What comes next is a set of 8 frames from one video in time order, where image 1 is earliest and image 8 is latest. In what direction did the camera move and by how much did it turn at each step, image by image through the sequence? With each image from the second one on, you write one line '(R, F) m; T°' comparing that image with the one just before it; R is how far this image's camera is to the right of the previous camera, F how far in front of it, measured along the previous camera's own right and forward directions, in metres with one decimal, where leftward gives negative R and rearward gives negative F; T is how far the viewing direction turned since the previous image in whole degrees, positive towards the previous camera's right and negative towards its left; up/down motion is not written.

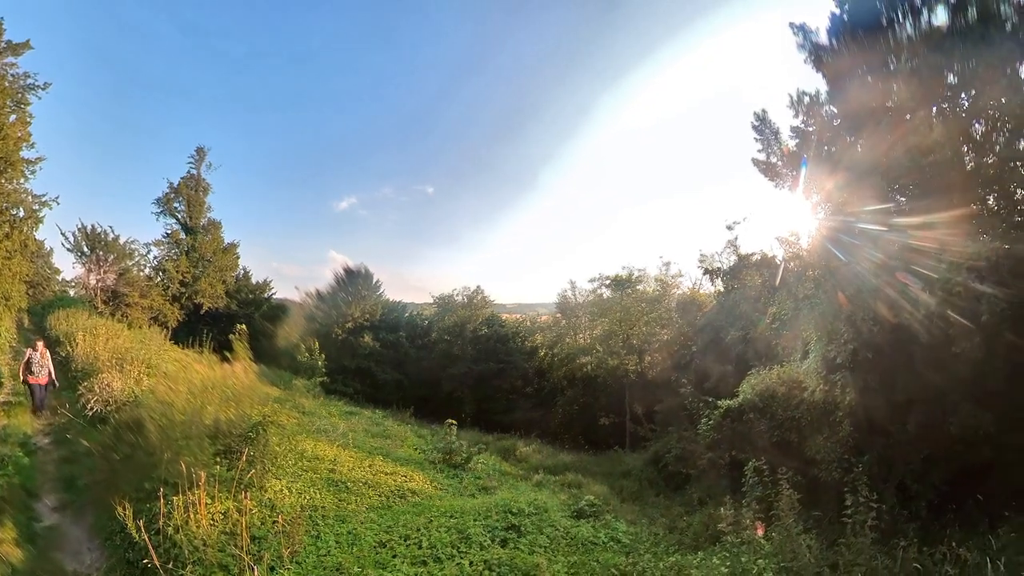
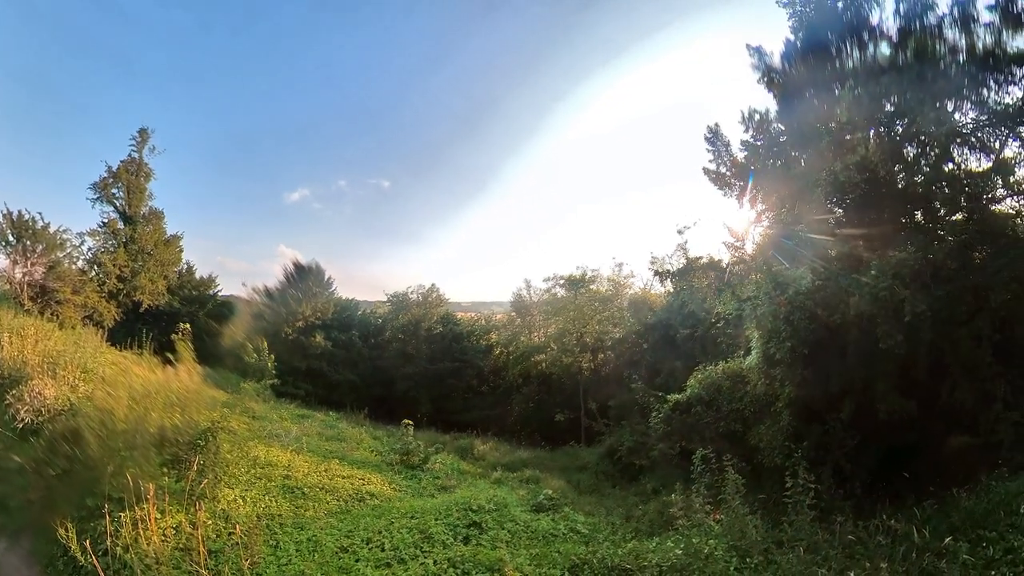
(-0.9, 0.0) m; +9°
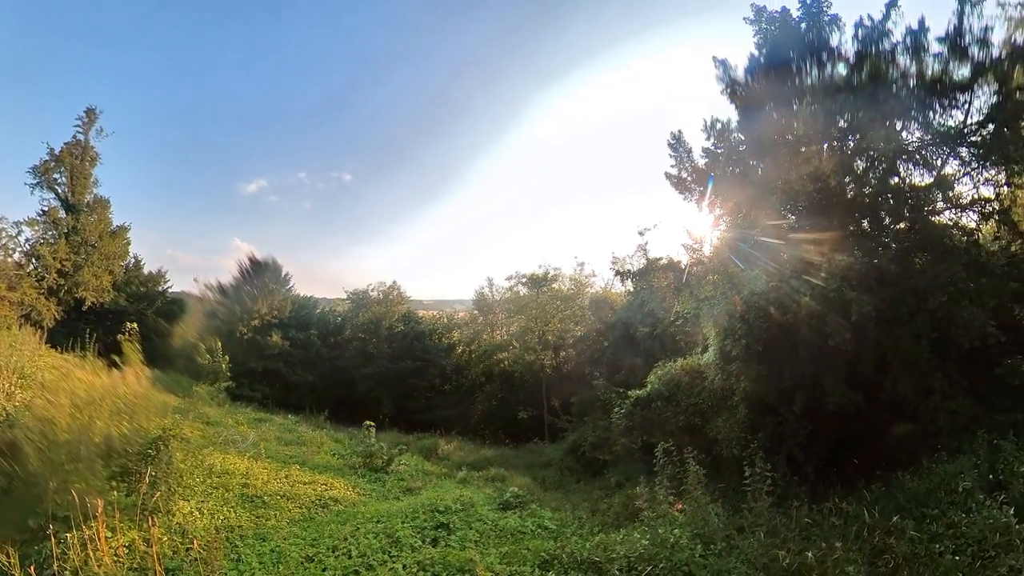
(-0.8, +0.1) m; +8°
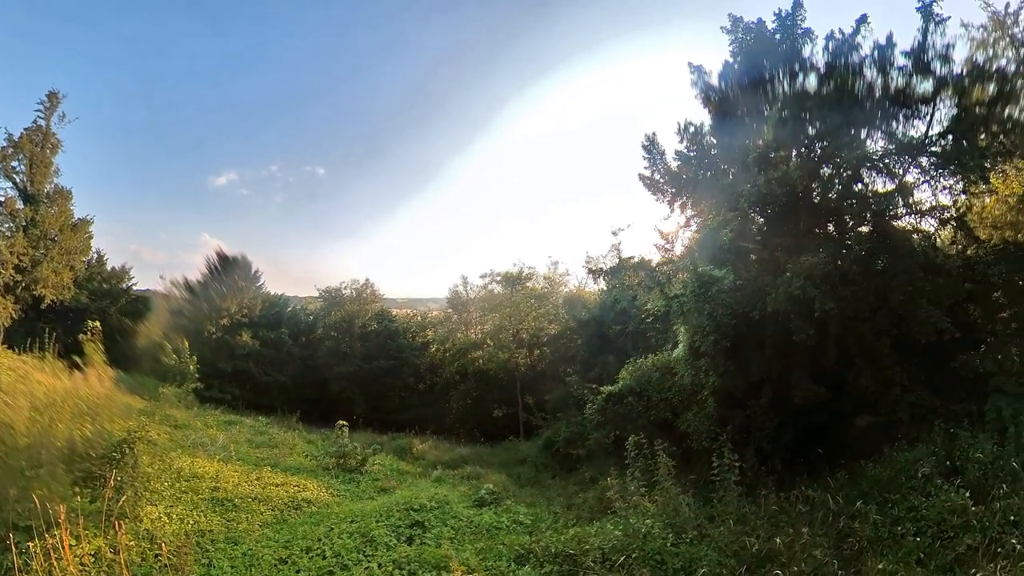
(-0.4, 0.0) m; +5°
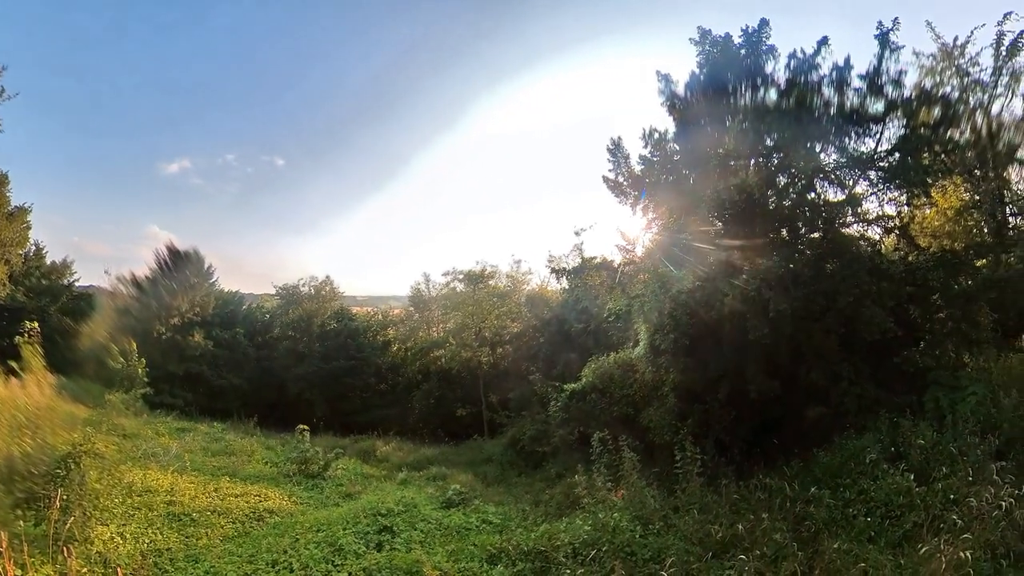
(-0.8, +0.1) m; +8°
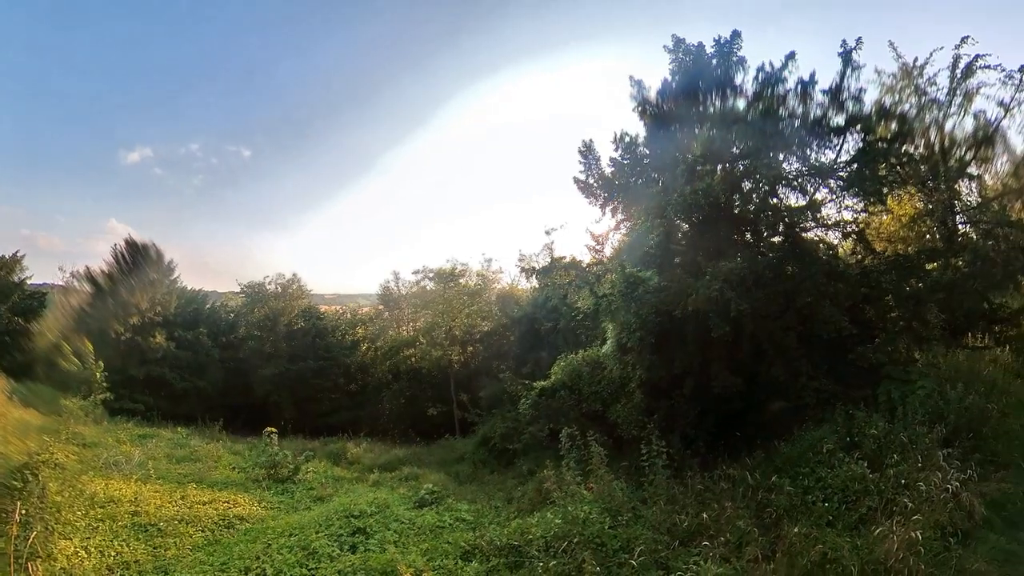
(-0.6, 0.0) m; +6°
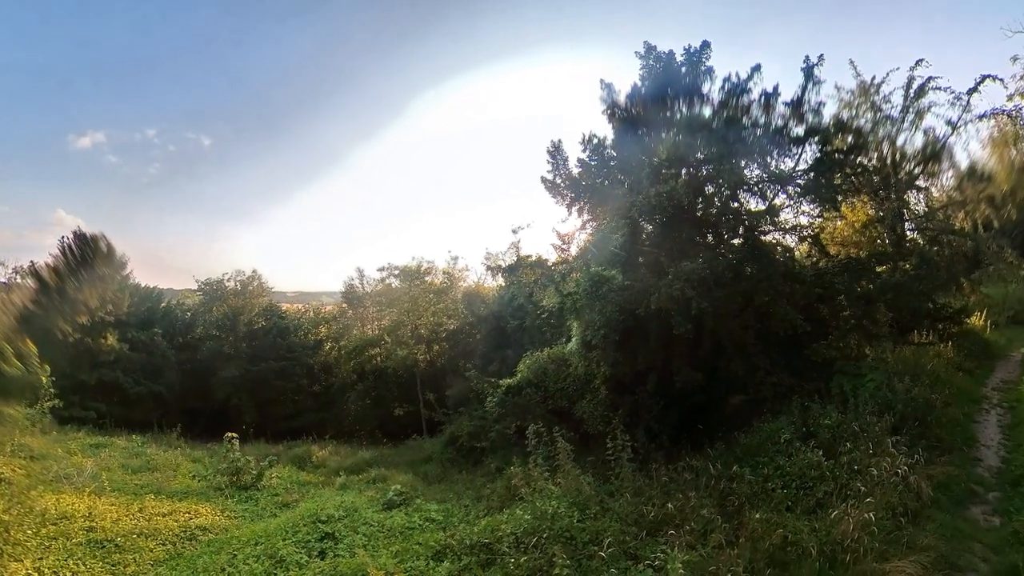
(-0.7, 0.0) m; +7°
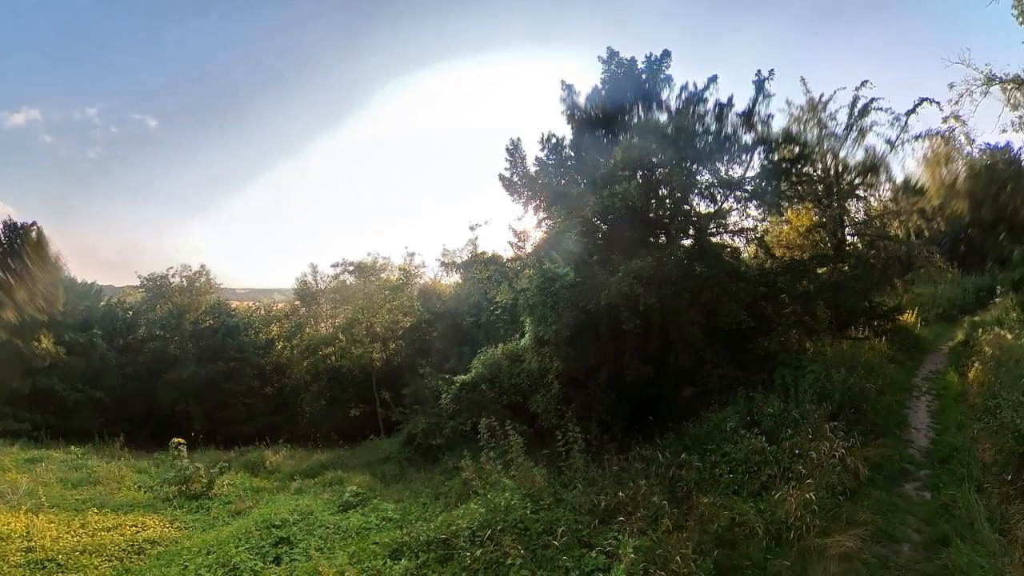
(-0.8, 0.0) m; +8°
